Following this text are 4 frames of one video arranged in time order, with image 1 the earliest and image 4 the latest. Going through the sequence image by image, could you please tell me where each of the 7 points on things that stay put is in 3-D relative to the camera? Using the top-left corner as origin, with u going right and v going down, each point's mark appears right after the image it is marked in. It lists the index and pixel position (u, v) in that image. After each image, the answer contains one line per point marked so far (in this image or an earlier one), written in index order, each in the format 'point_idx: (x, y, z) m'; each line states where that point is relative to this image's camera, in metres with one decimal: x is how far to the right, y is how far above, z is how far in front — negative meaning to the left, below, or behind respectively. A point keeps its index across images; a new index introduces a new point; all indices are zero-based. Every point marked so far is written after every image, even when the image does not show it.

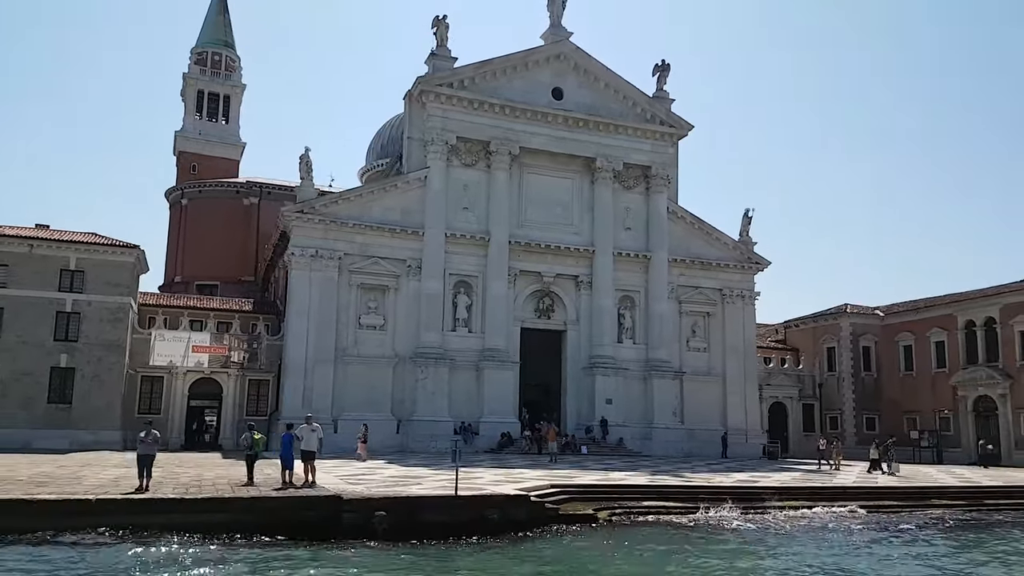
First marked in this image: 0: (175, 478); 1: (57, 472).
0: (-6.2, -3.5, +16.4) m
1: (-8.9, -3.7, +17.9) m
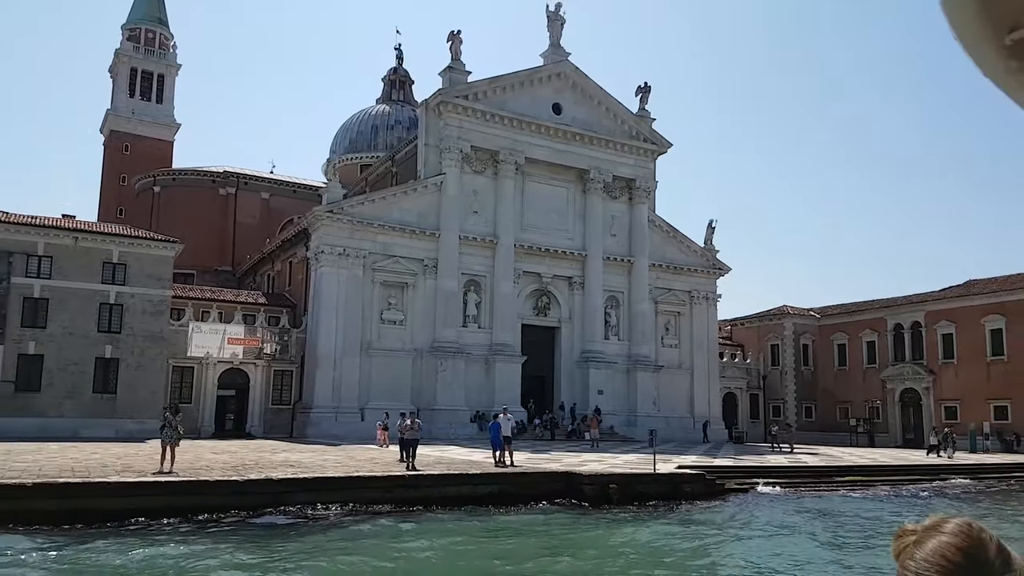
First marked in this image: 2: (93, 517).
0: (-3.1, -3.7, +18.7) m
1: (-6.1, -3.8, +19.7) m
2: (-6.5, -3.5, +13.8) m
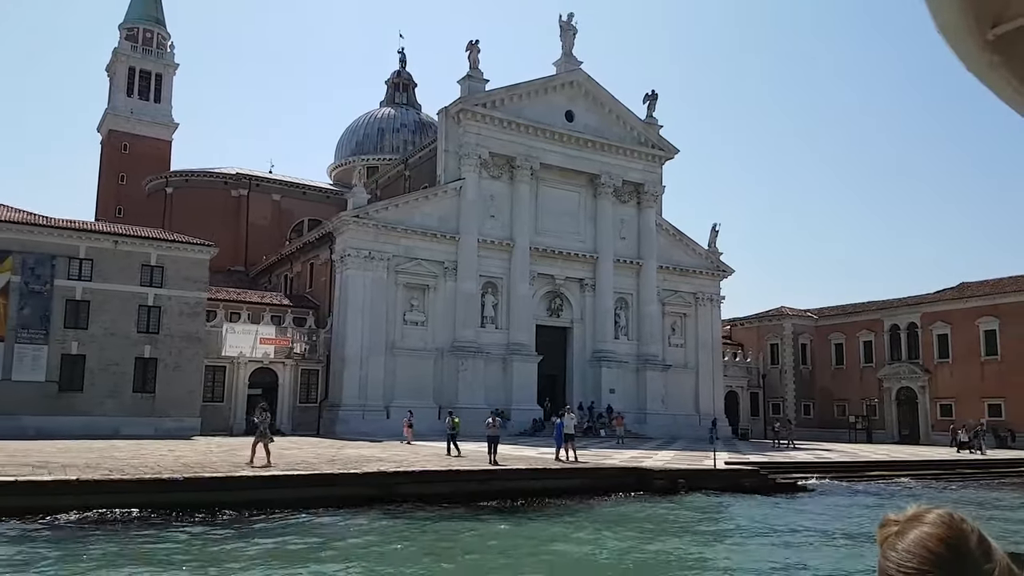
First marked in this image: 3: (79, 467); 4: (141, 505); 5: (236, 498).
0: (-1.8, -3.9, +20.0) m
1: (-4.8, -3.9, +20.9) m
2: (-5.1, -3.7, +14.9) m
3: (-8.1, -3.3, +16.3) m
4: (-6.2, -3.5, +14.4) m
5: (-4.8, -3.6, +15.1) m
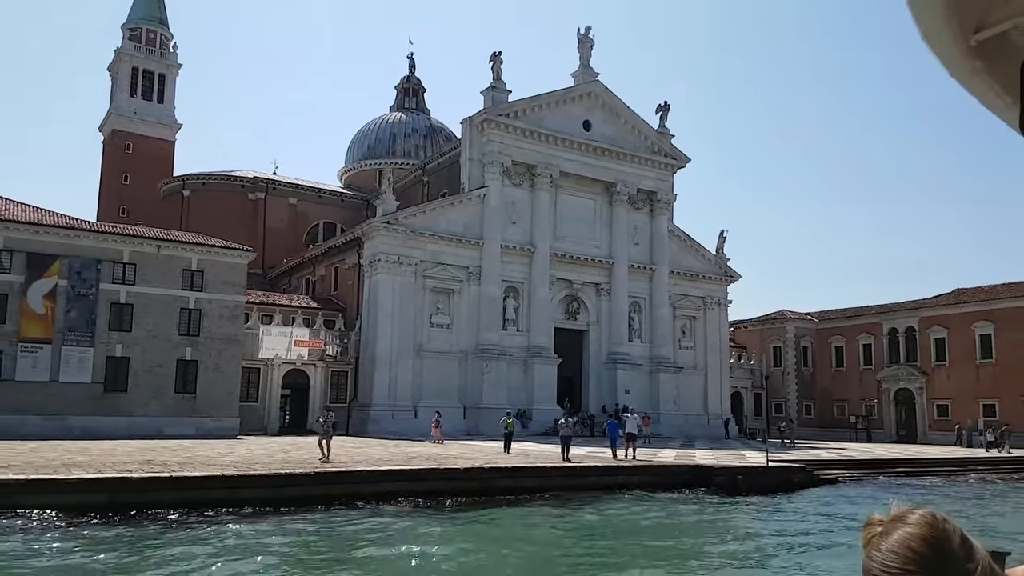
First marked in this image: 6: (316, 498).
0: (-0.4, -4.1, +21.2) m
1: (-3.4, -4.1, +22.0) m
2: (-3.5, -3.9, +16.0) m
3: (-6.5, -3.5, +17.3) m
4: (-4.6, -3.7, +15.5) m
5: (-3.2, -3.8, +16.3) m
6: (-3.6, -3.8, +16.0) m
